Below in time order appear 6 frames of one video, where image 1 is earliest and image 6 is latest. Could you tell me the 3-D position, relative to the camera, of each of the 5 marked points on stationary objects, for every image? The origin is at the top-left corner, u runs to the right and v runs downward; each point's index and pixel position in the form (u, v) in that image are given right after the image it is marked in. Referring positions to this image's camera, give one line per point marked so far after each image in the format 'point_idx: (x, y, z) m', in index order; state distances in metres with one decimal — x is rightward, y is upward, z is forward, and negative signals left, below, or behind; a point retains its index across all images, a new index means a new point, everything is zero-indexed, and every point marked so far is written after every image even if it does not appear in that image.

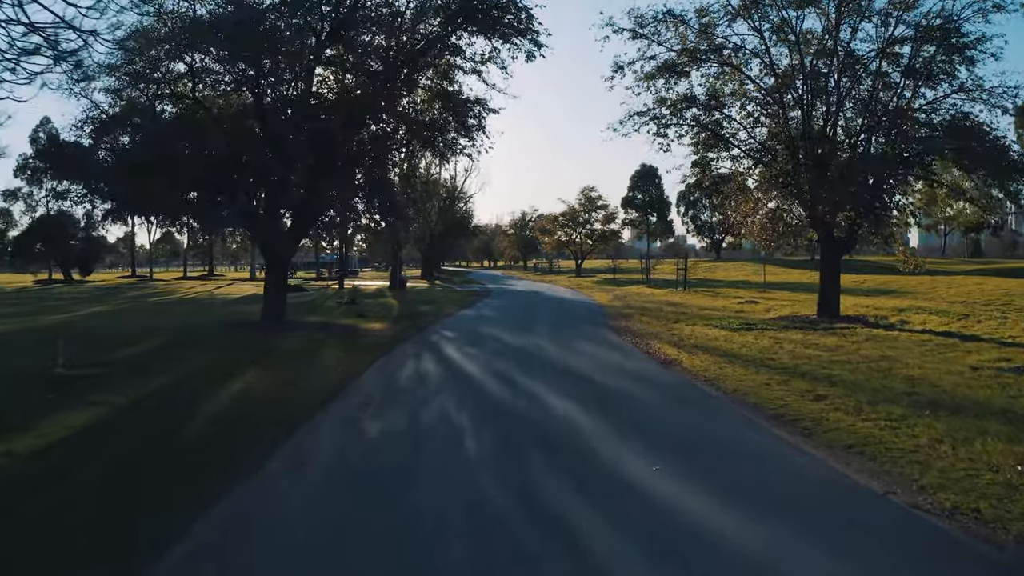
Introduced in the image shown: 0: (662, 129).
0: (+3.6, +3.8, +18.8) m
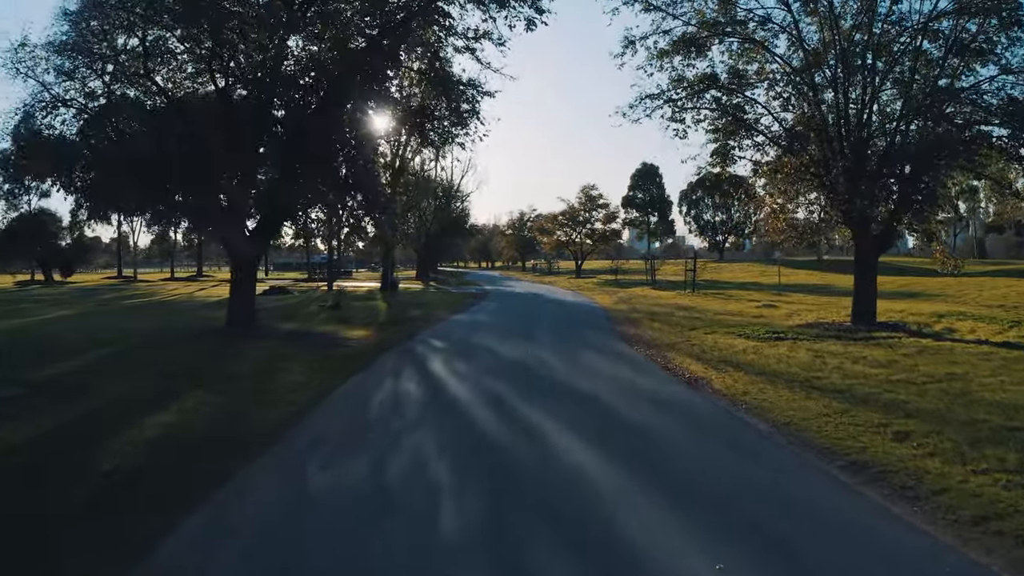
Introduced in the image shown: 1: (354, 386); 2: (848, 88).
0: (+3.6, +3.7, +16.8) m
1: (-2.3, -1.4, +11.0) m
2: (+7.2, +4.2, +16.6) m
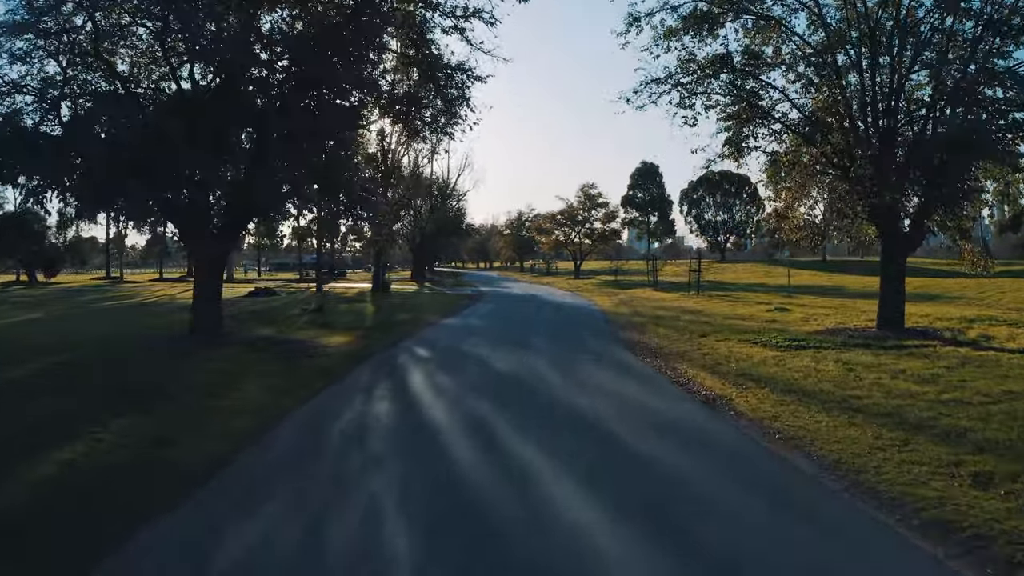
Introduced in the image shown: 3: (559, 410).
0: (+3.4, +3.7, +15.3) m
1: (-2.4, -1.4, +9.5) m
2: (+7.0, +4.2, +15.1) m
3: (+0.5, -1.4, +8.8) m
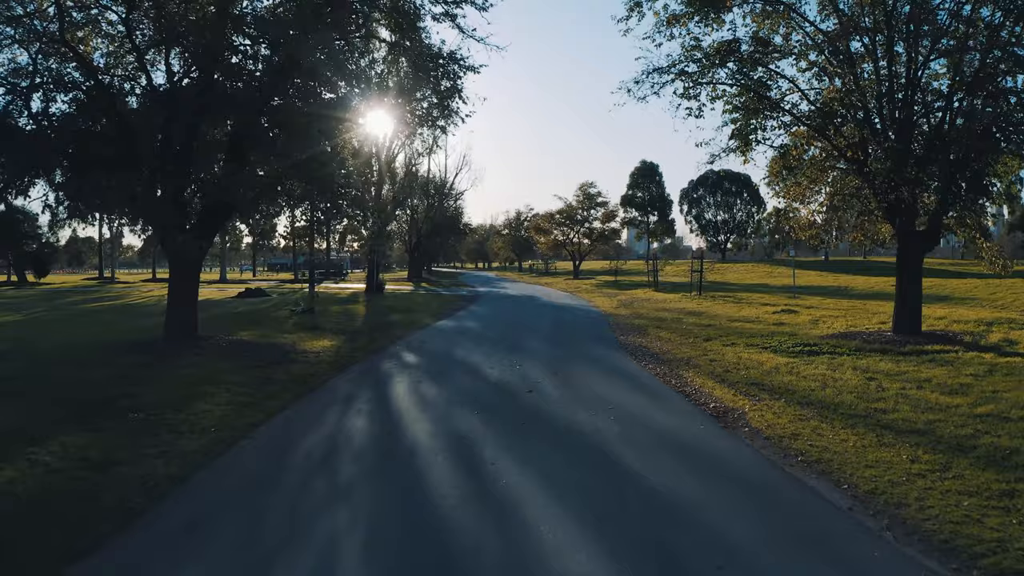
0: (+3.3, +3.7, +14.5) m
1: (-2.5, -1.5, +8.7) m
2: (+6.9, +4.2, +14.3) m
3: (+0.4, -1.4, +7.9) m
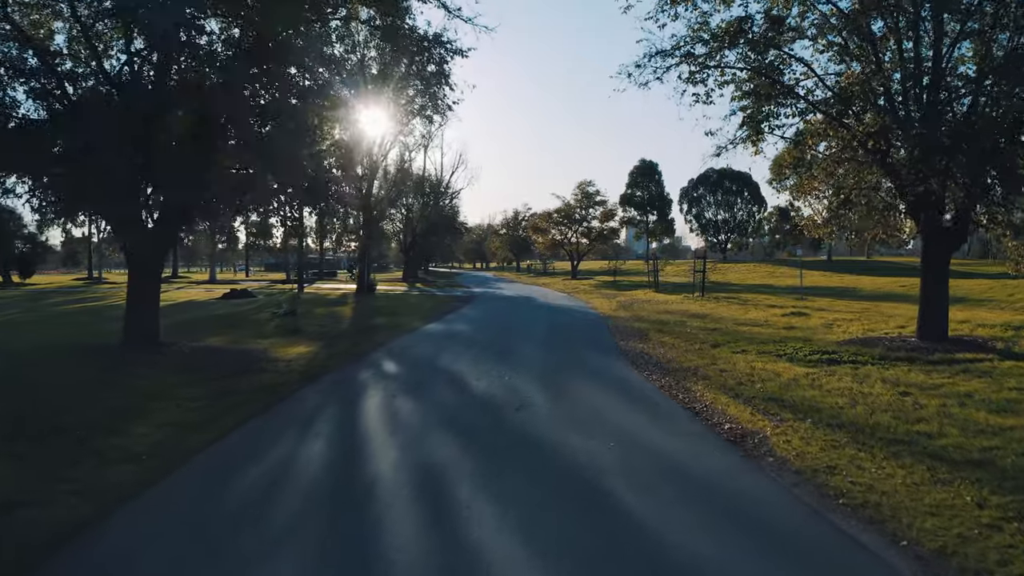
0: (+3.1, +3.6, +13.3) m
1: (-2.7, -1.5, +7.5) m
2: (+6.8, +4.1, +13.1) m
3: (+0.3, -1.4, +6.8) m
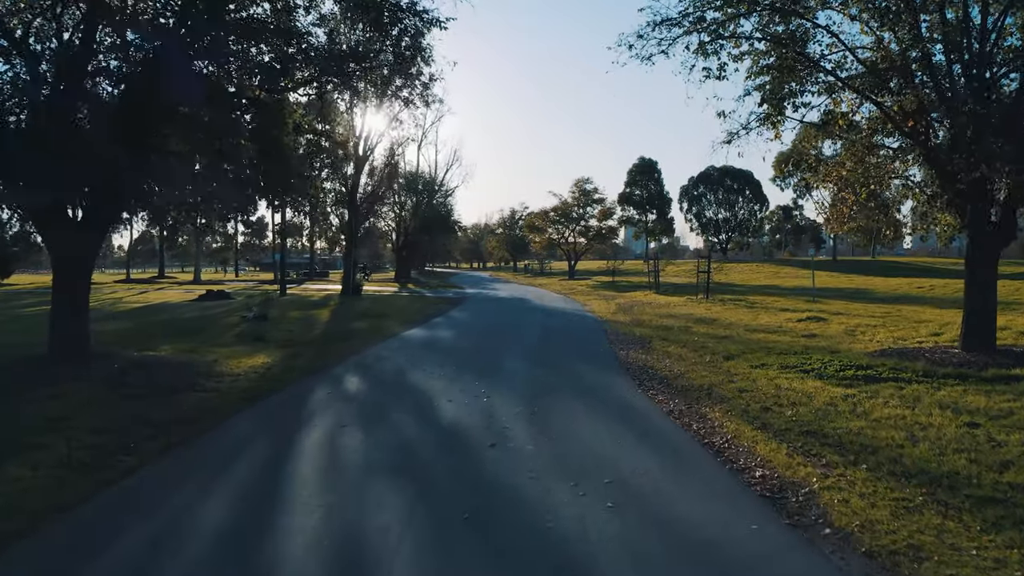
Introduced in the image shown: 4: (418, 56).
0: (+2.9, +3.6, +11.6) m
1: (-2.9, -1.6, +5.8) m
2: (+6.5, +4.1, +11.4) m
3: (+0.1, -1.5, +5.0) m
4: (-1.6, +4.1, +13.8) m
